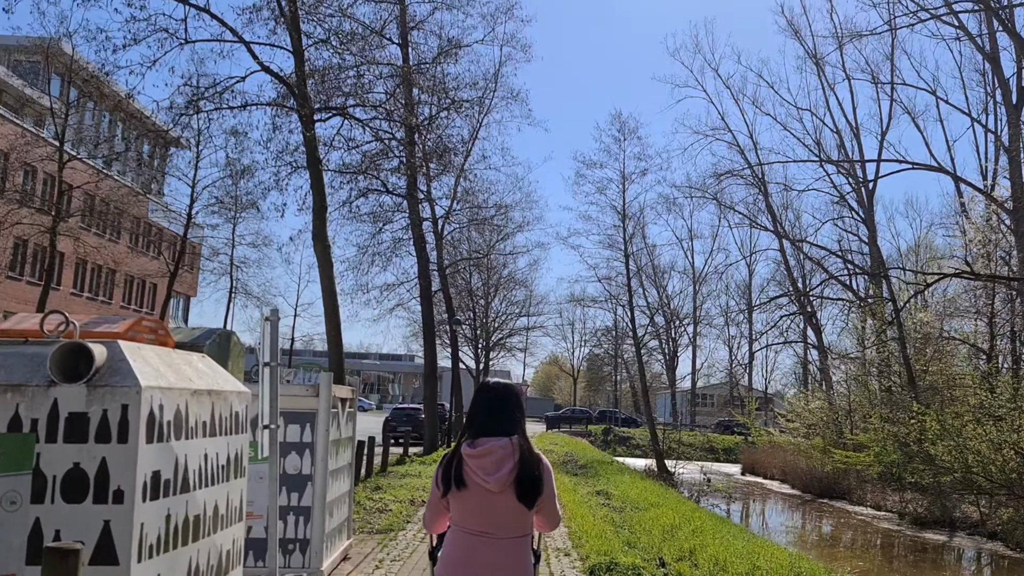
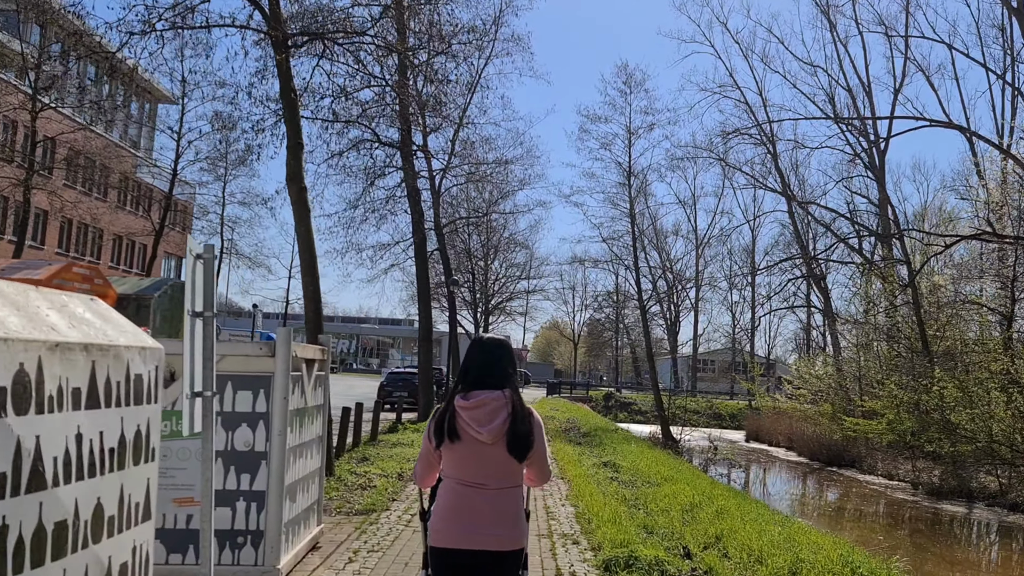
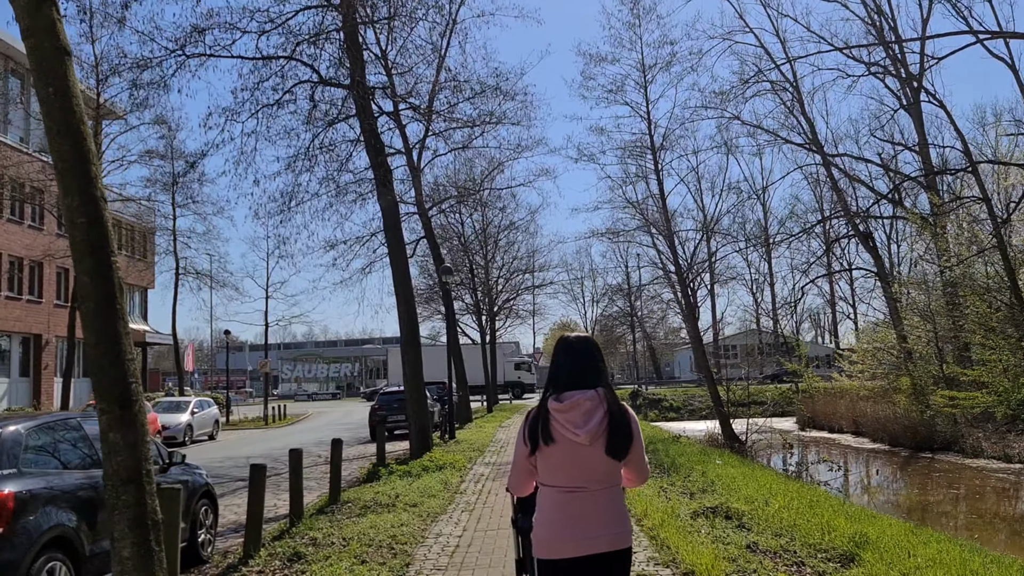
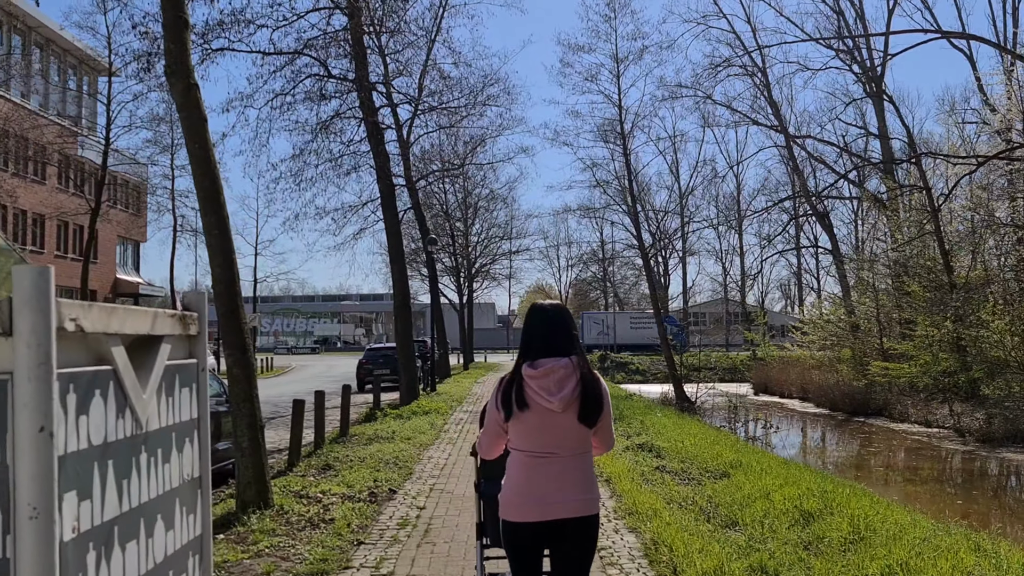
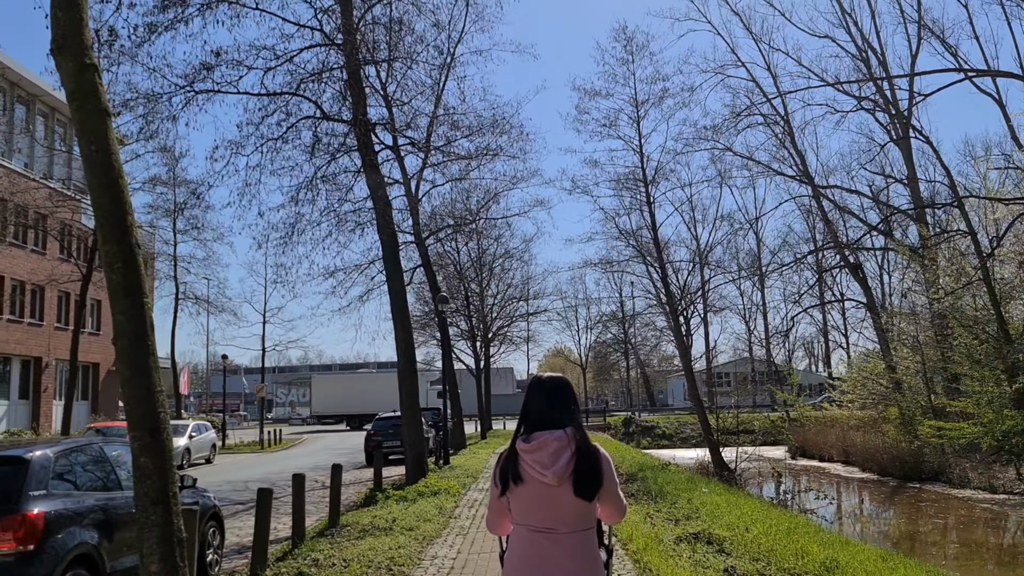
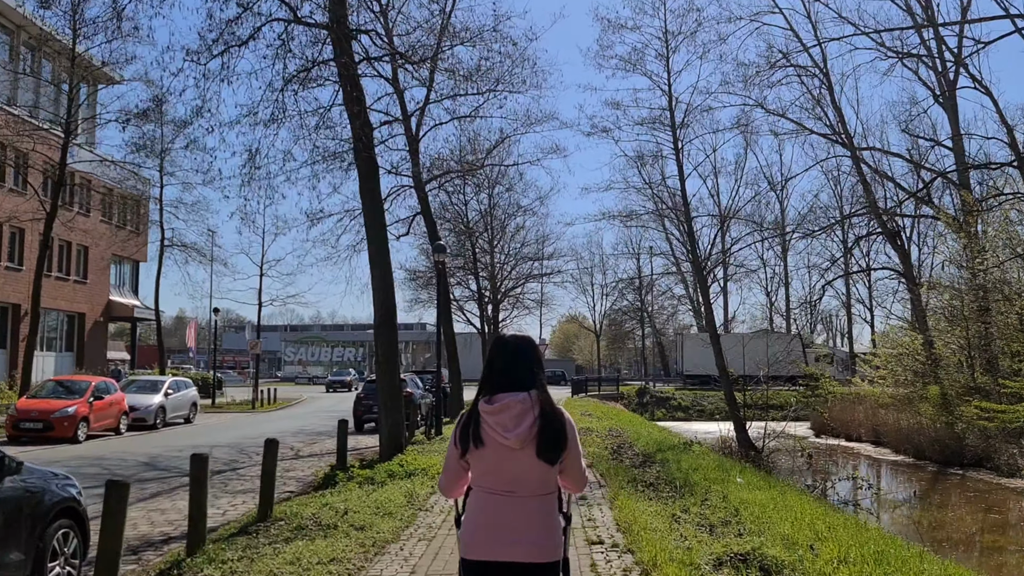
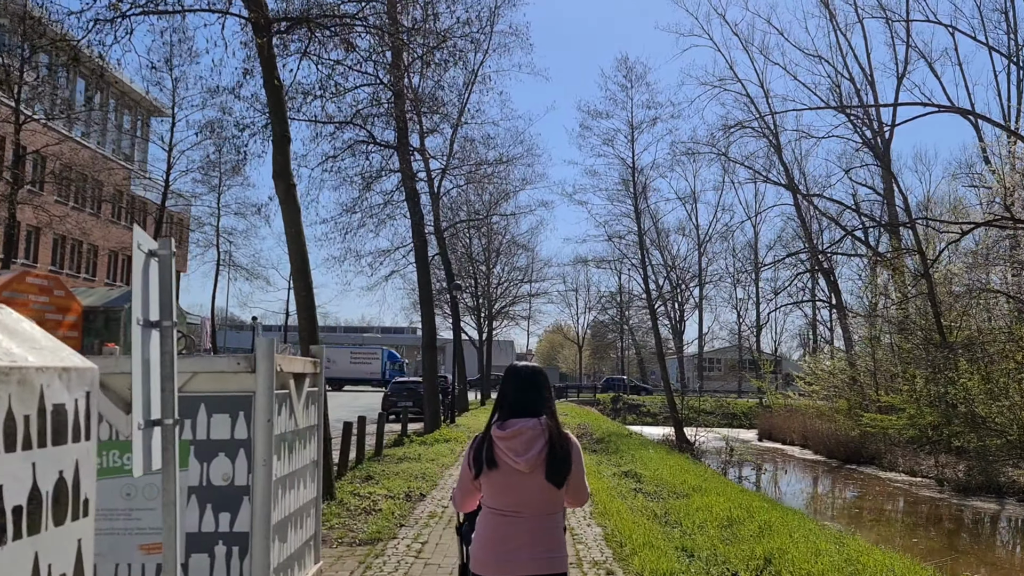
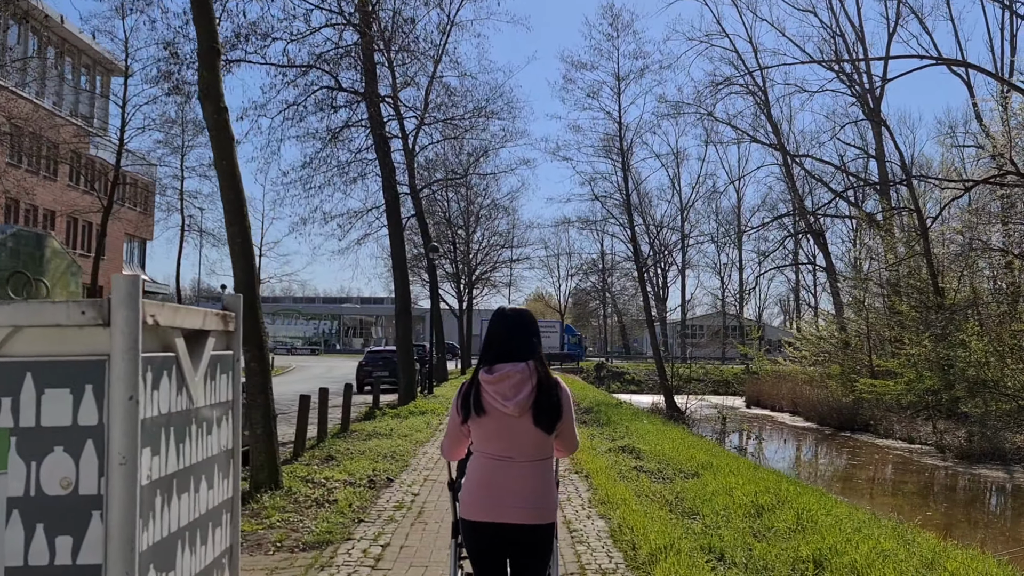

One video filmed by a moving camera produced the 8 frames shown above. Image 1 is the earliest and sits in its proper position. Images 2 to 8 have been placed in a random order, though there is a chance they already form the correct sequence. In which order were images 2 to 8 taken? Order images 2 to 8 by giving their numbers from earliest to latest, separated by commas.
2, 7, 8, 4, 5, 3, 6
